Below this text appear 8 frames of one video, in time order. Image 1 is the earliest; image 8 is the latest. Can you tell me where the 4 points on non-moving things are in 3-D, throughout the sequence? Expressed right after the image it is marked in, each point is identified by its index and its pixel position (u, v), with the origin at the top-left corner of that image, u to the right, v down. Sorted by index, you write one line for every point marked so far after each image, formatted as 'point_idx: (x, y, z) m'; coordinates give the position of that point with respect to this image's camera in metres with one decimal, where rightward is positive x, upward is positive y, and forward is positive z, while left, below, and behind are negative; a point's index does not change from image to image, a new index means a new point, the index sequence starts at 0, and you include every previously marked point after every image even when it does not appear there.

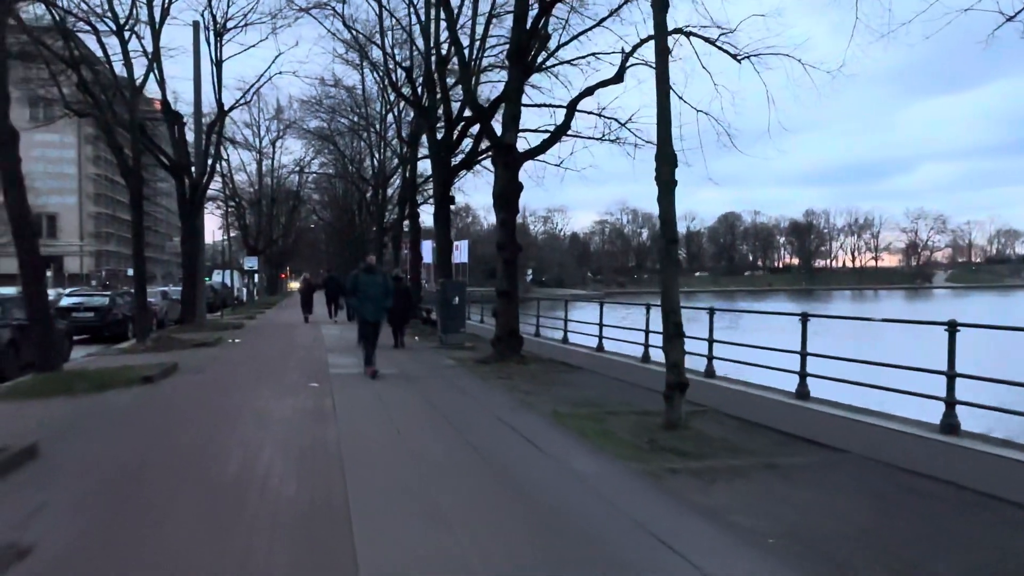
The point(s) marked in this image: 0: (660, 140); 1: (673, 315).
0: (+2.0, +1.9, +9.0) m
1: (+2.1, -0.3, +8.8) m
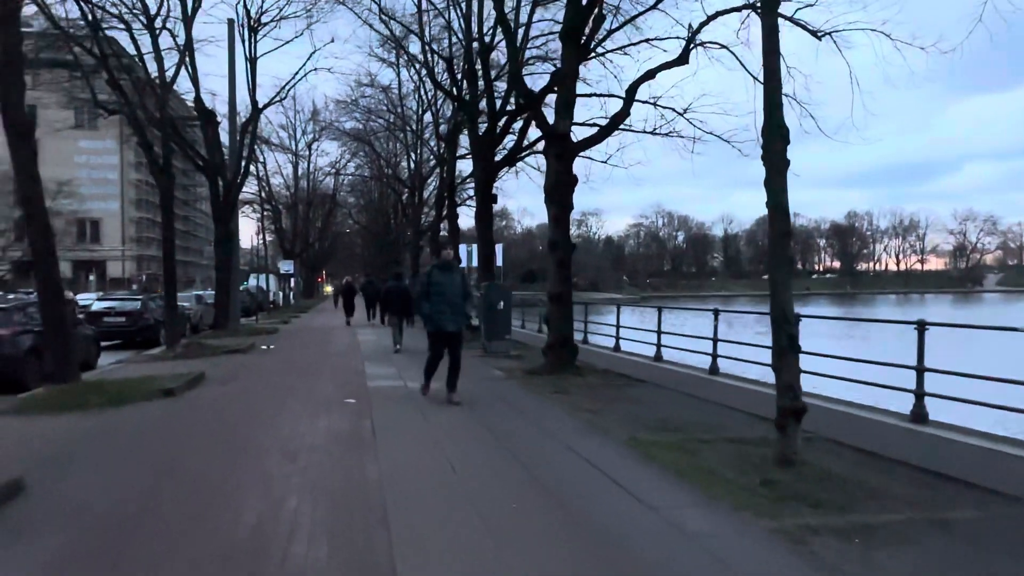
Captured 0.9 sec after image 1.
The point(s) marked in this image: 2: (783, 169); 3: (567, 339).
0: (+2.8, +1.9, +7.4) m
1: (+2.9, -0.4, +7.2) m
2: (+2.9, +1.3, +7.3) m
3: (+1.2, -1.1, +14.7) m
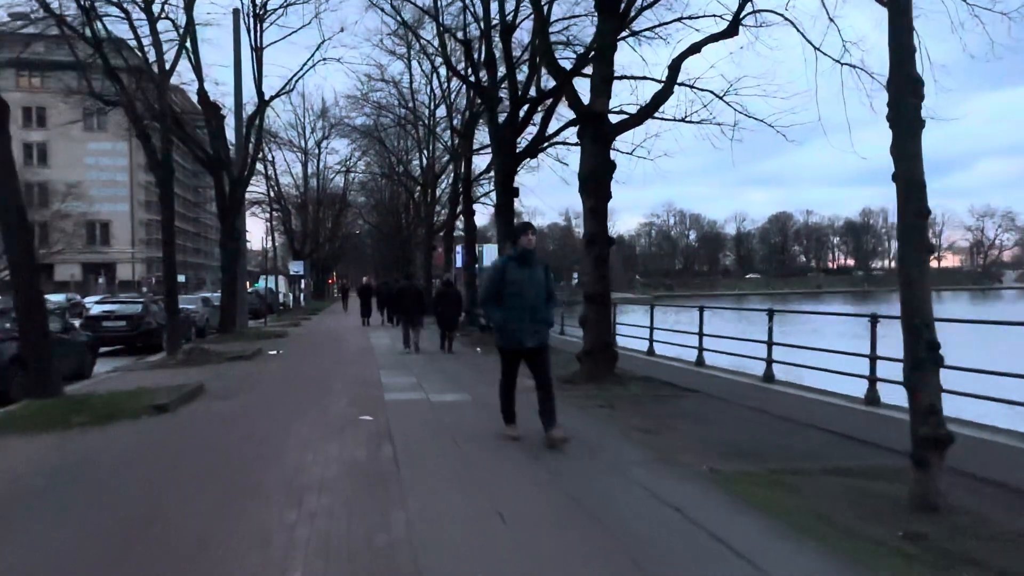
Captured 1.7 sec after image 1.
0: (+3.3, +1.9, +5.8) m
1: (+3.4, -0.3, +5.6) m
2: (+3.4, +1.3, +5.8) m
3: (+1.8, -1.1, +13.2) m
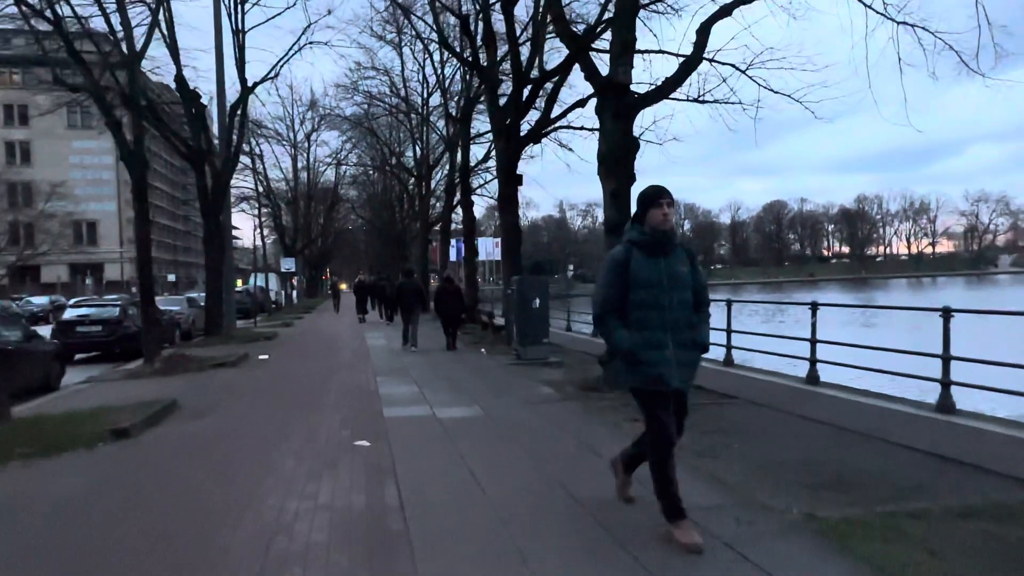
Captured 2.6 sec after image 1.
0: (+3.5, +2.0, +4.3) m
1: (+3.7, -0.3, +4.1) m
2: (+3.7, +1.4, +4.3) m
3: (+2.1, -1.0, +11.7) m
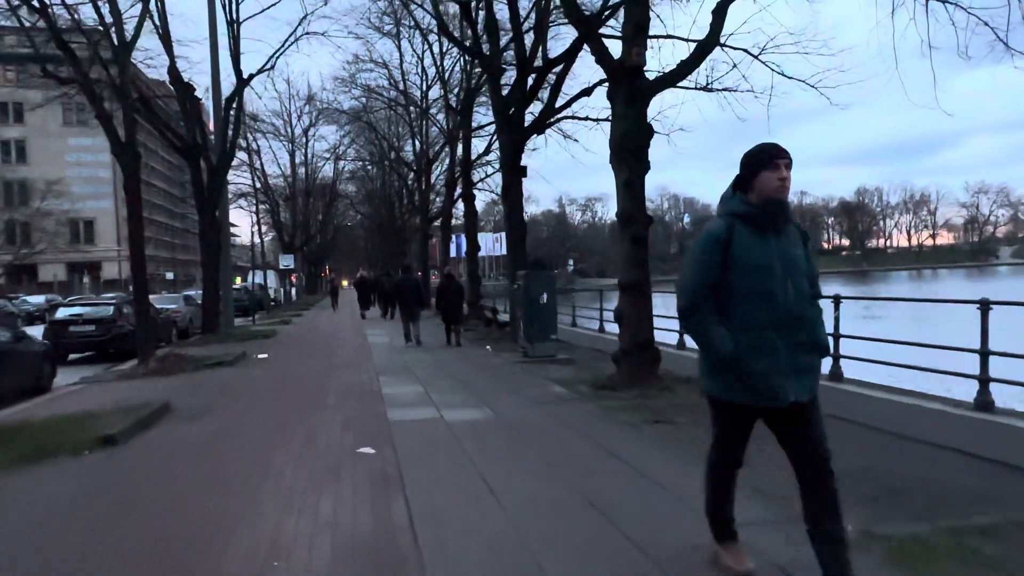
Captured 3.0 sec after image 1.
0: (+3.7, +2.1, +3.8) m
1: (+3.8, -0.2, +3.6) m
2: (+3.8, +1.4, +3.7) m
3: (+2.2, -0.9, +11.1) m
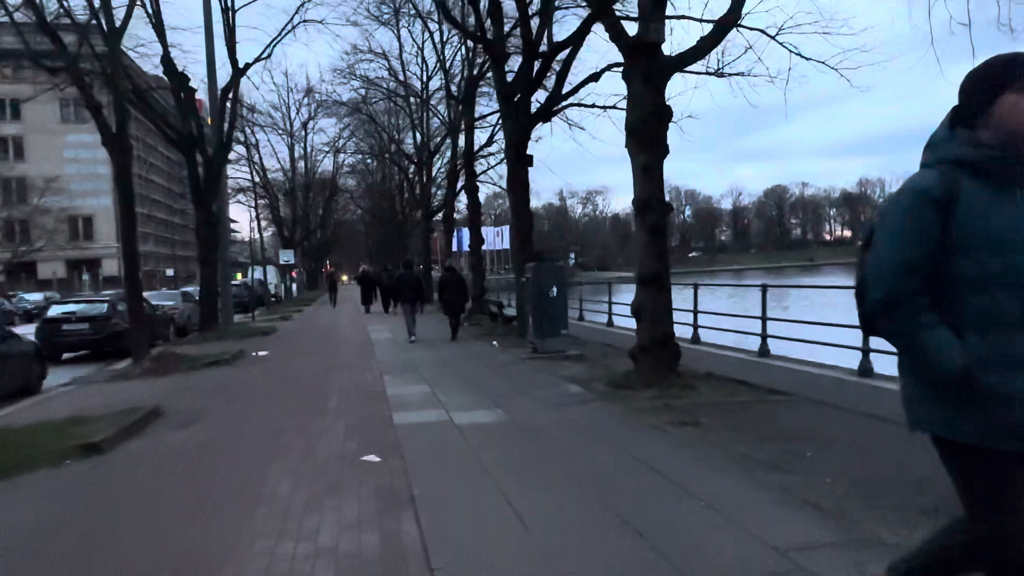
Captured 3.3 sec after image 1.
0: (+3.8, +2.1, +3.1) m
1: (+4.0, -0.2, +2.9) m
2: (+4.0, +1.5, +3.0) m
3: (+2.4, -0.8, +10.5) m
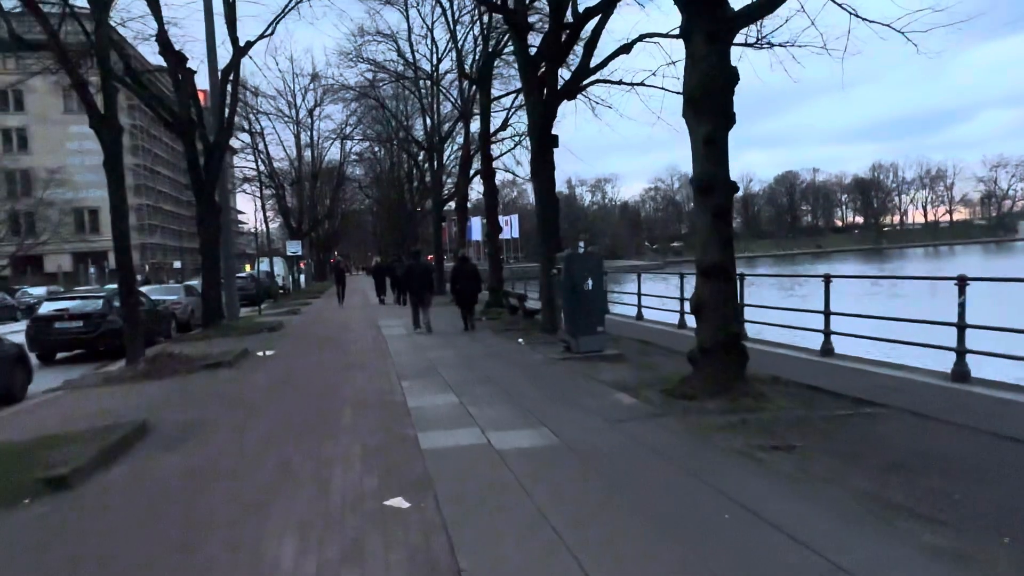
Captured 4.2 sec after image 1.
0: (+4.2, +2.1, +1.6) m
1: (+4.5, -0.2, +1.4) m
2: (+4.4, +1.5, +1.5) m
3: (+3.0, -0.7, +9.0) m
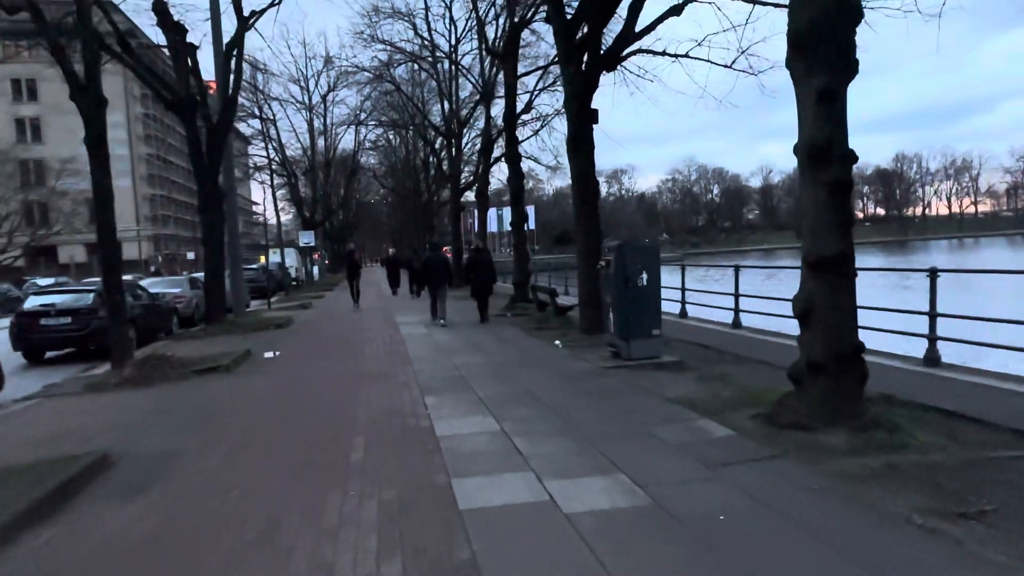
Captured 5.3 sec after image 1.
0: (+4.7, +2.1, -0.5) m
1: (+4.9, -0.2, -0.6) m
2: (+4.8, +1.4, -0.5) m
3: (+3.5, -0.6, +7.0) m
